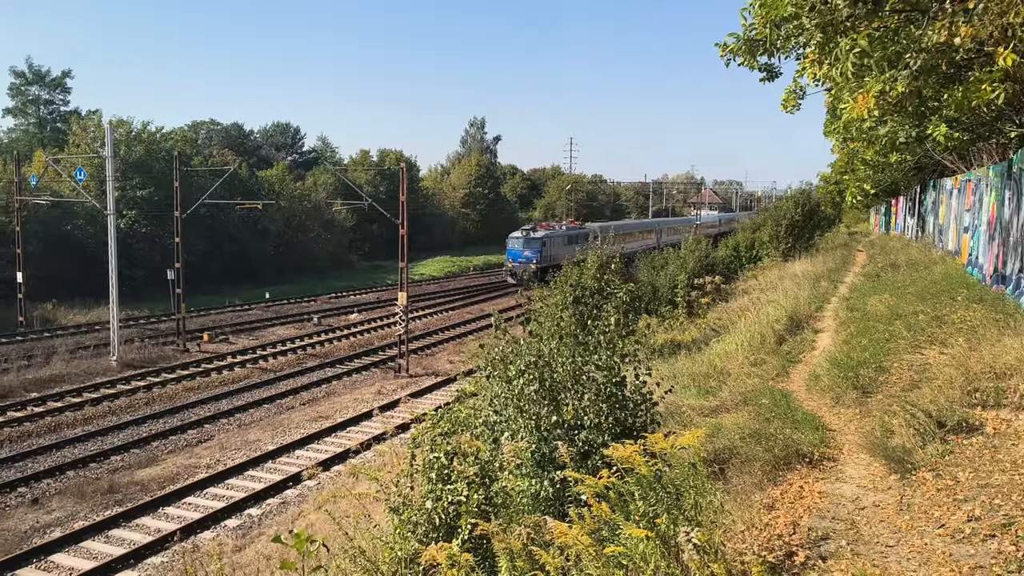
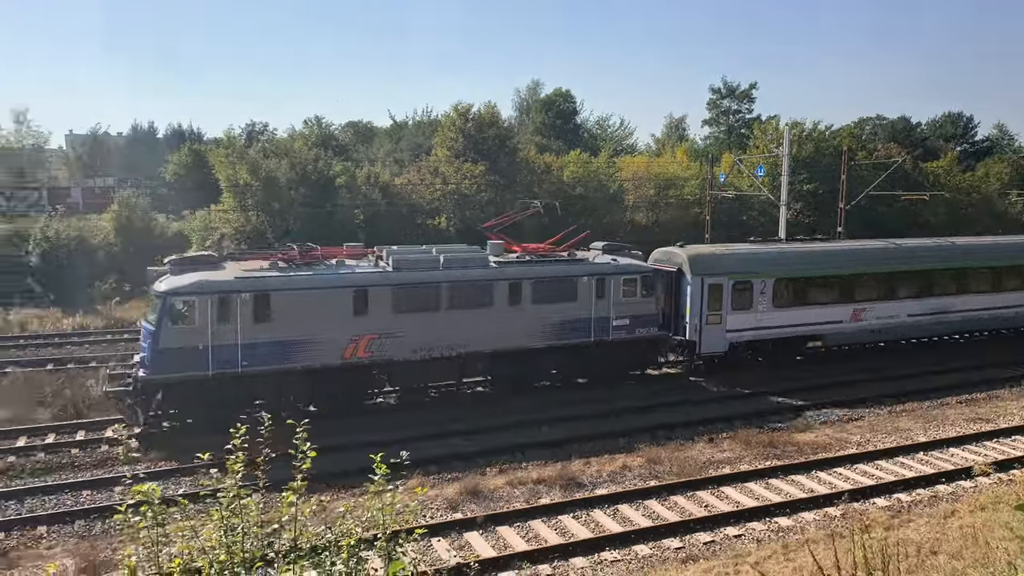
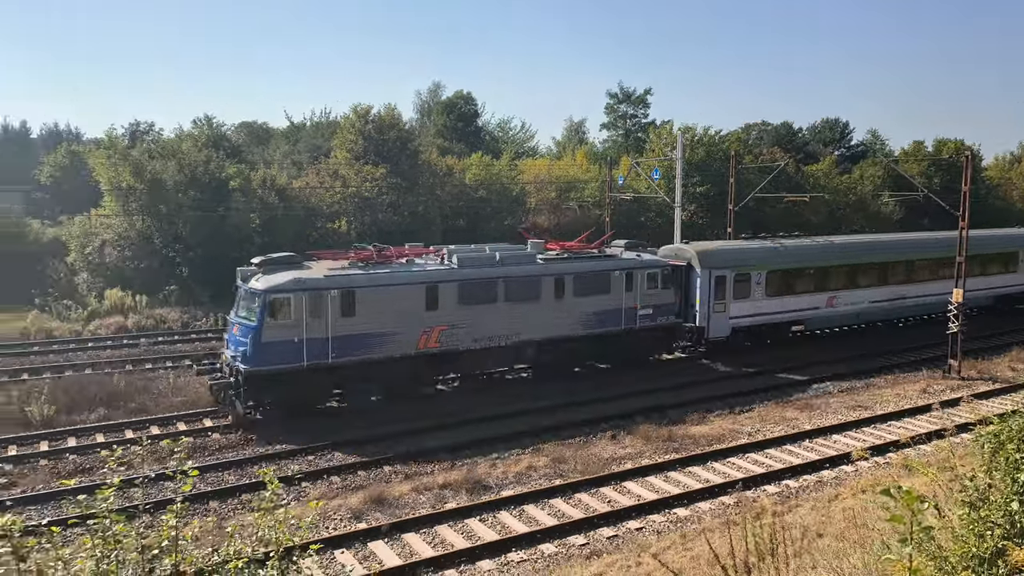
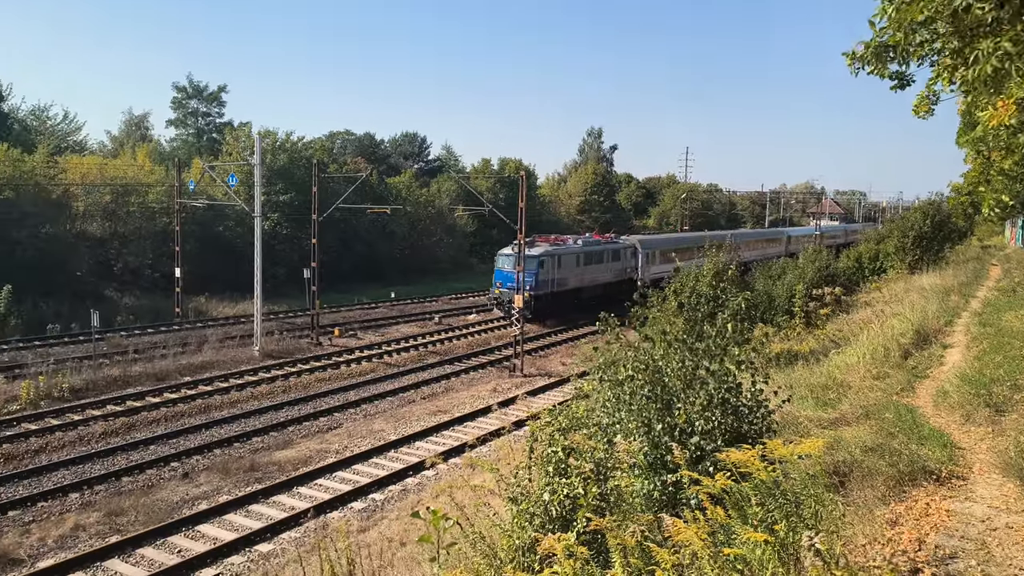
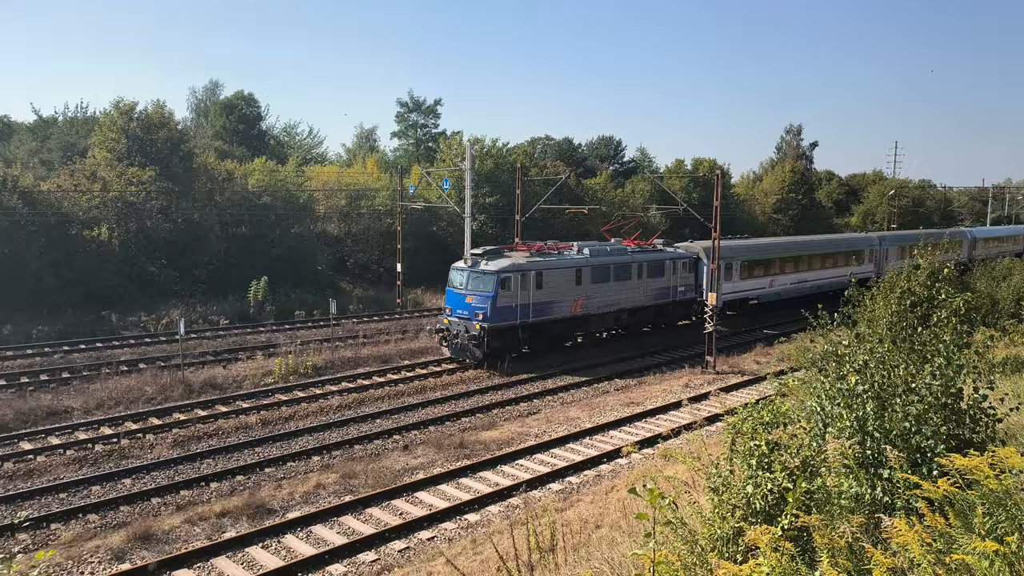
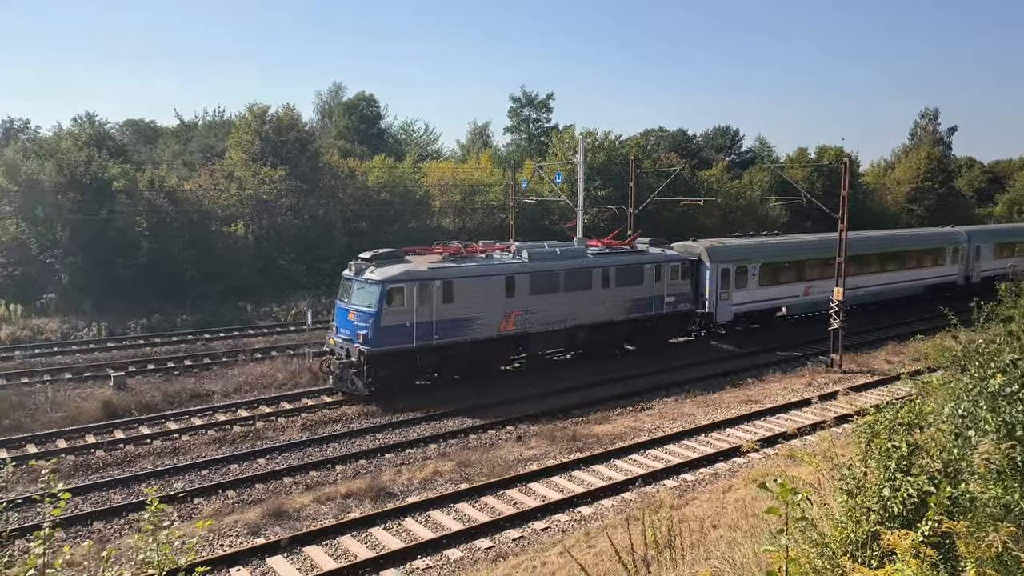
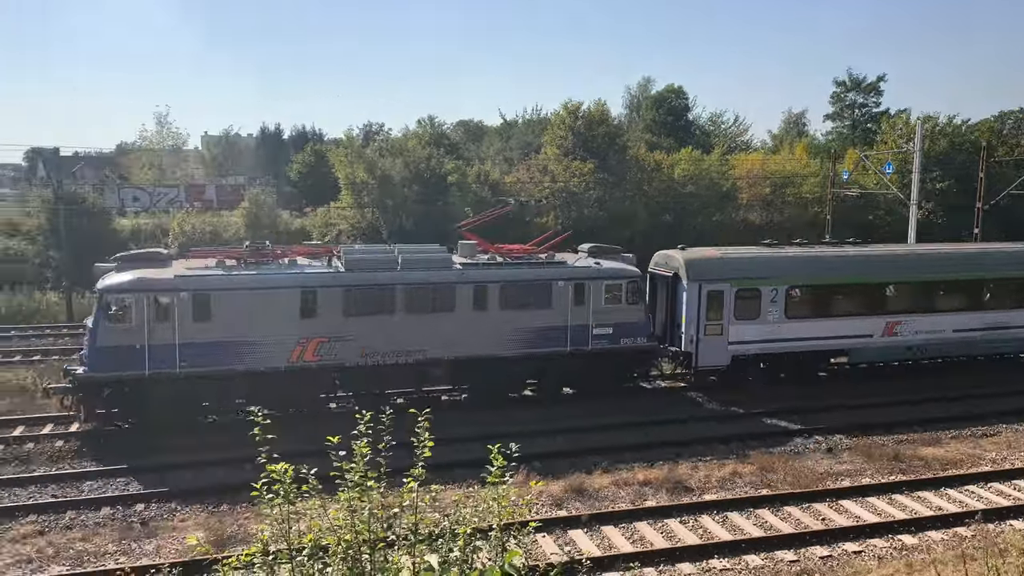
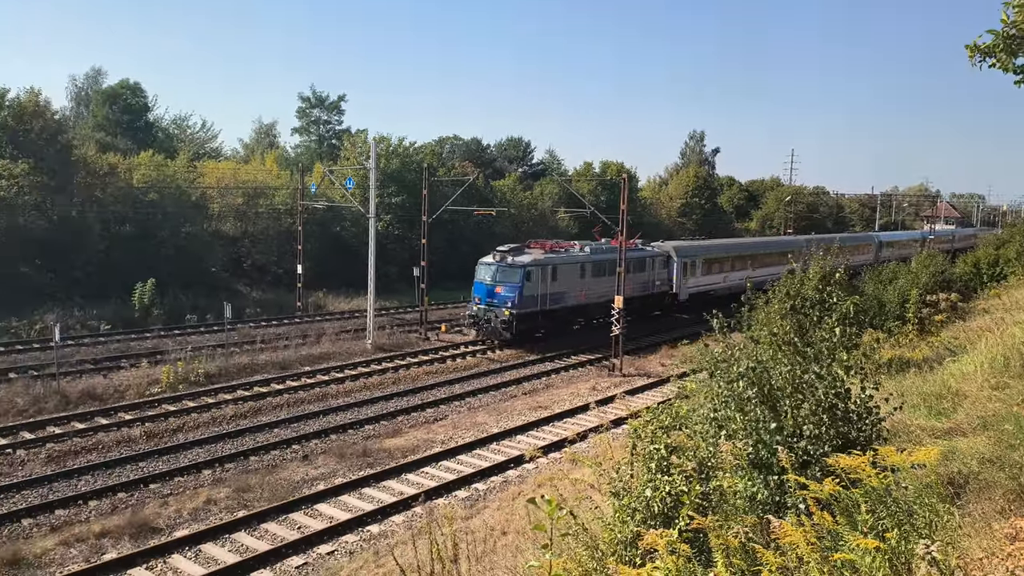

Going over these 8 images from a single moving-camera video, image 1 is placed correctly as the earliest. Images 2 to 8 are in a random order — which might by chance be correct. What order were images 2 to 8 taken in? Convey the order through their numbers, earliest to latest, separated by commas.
4, 8, 5, 6, 3, 2, 7
